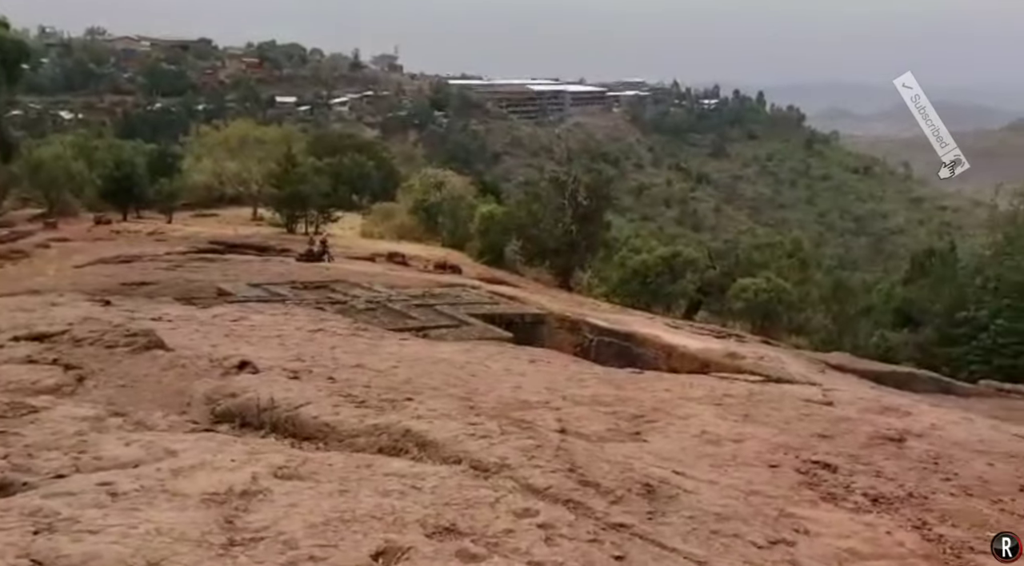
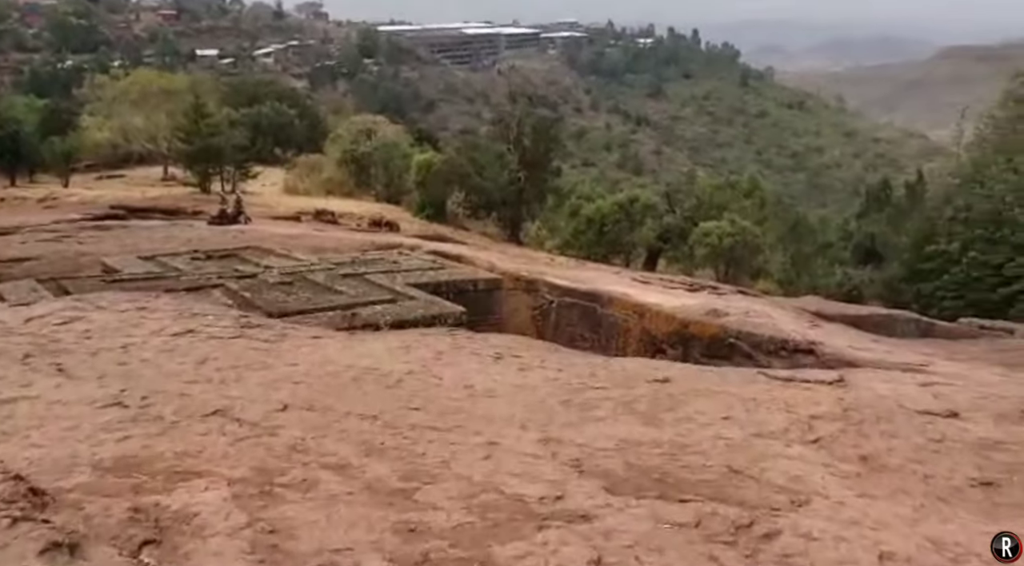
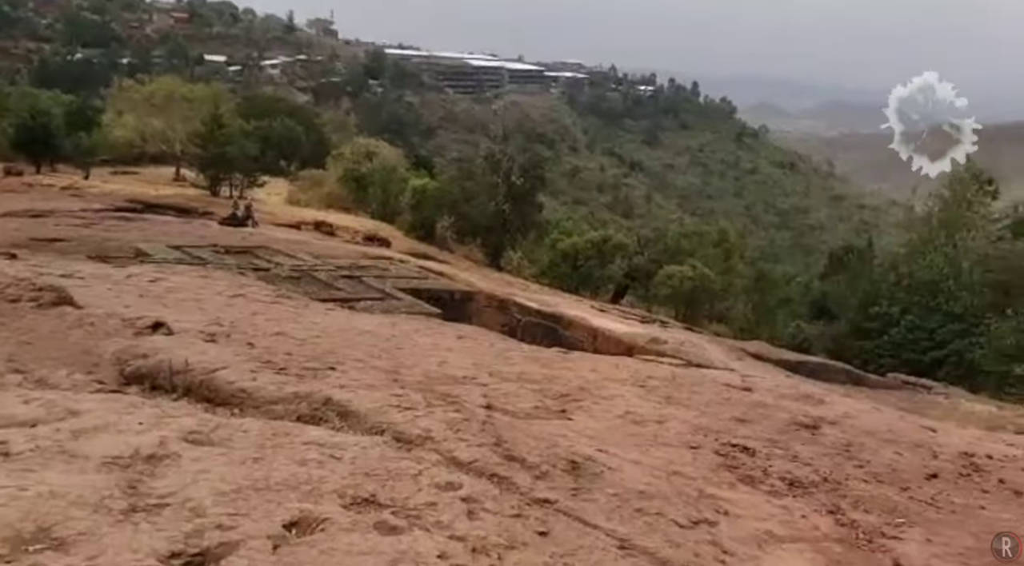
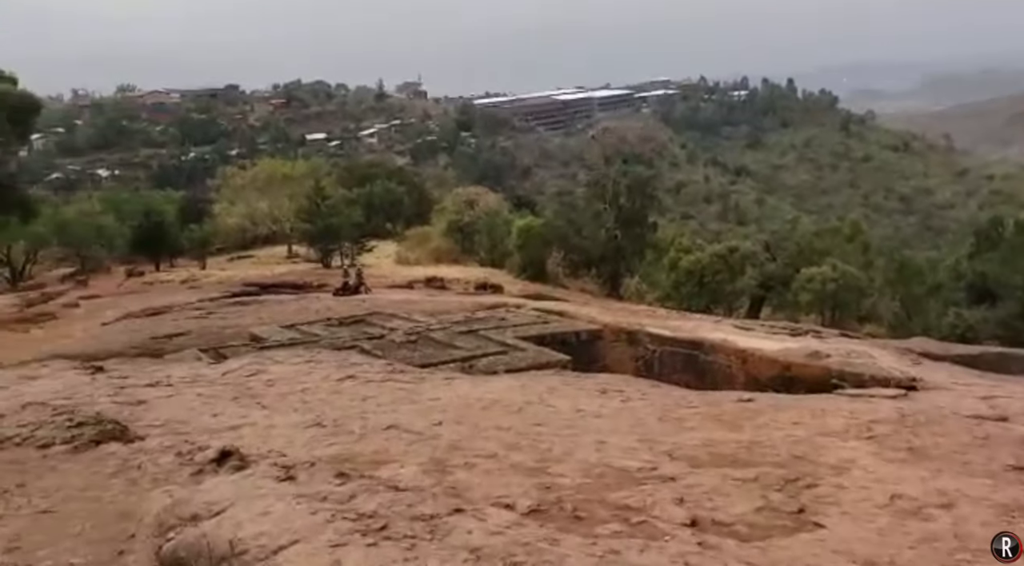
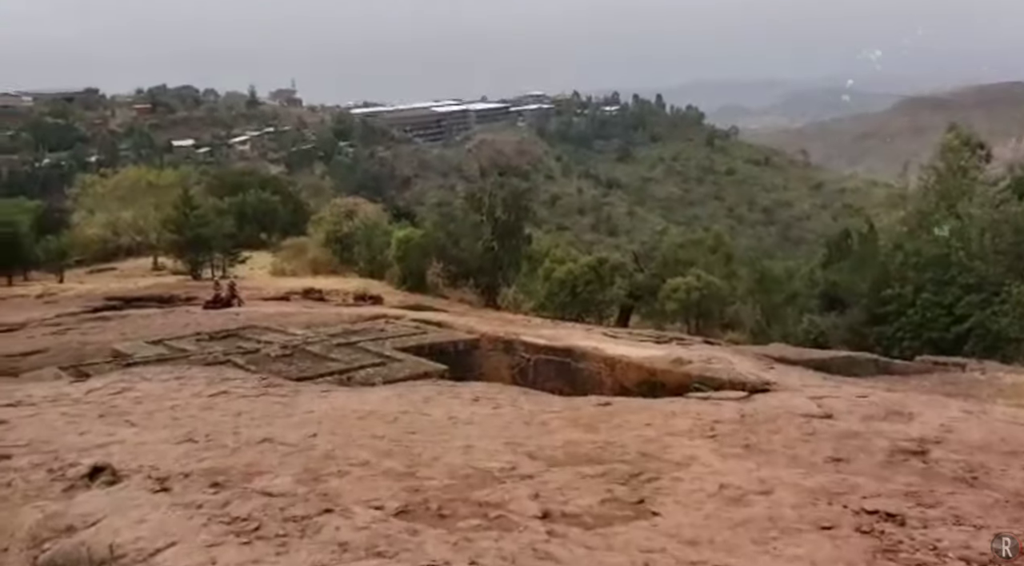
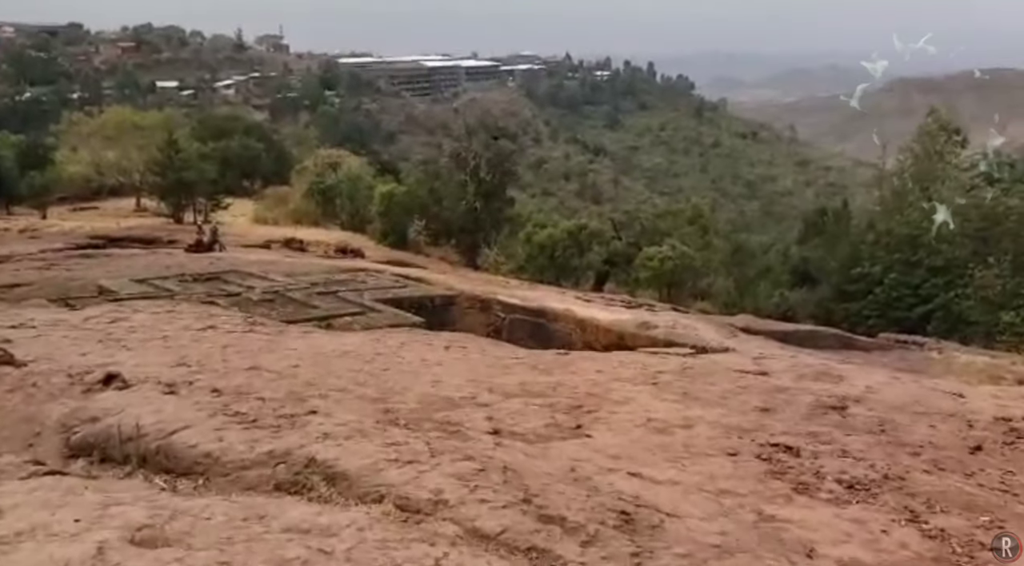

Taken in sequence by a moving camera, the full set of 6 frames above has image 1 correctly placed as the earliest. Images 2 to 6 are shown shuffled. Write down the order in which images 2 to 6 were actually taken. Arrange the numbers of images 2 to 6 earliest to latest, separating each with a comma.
3, 6, 5, 4, 2
